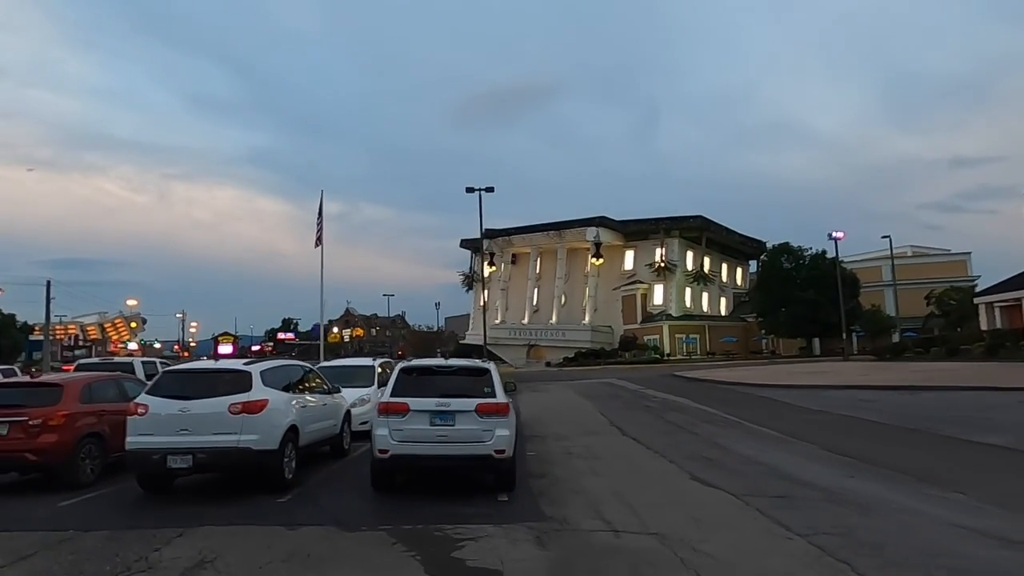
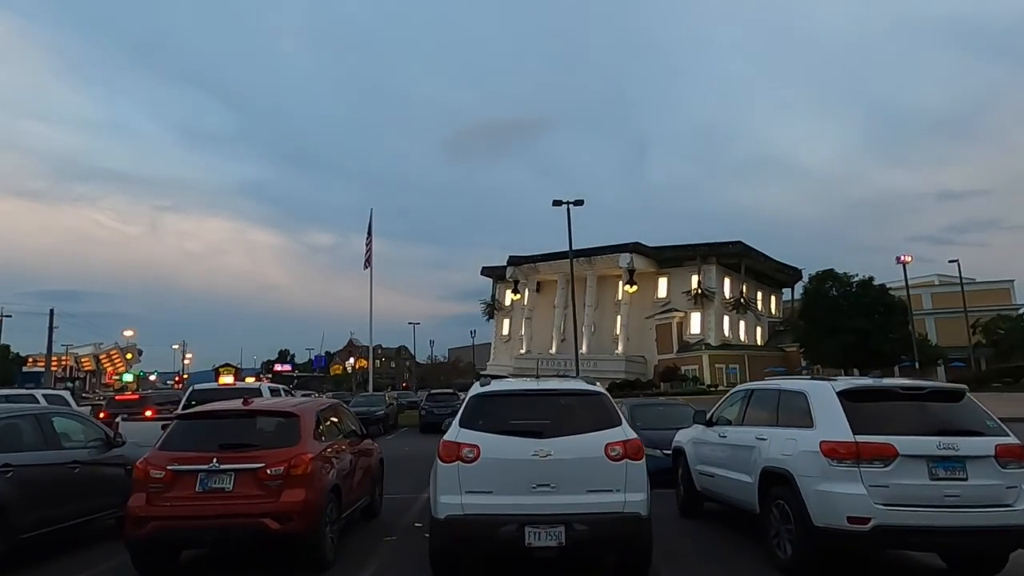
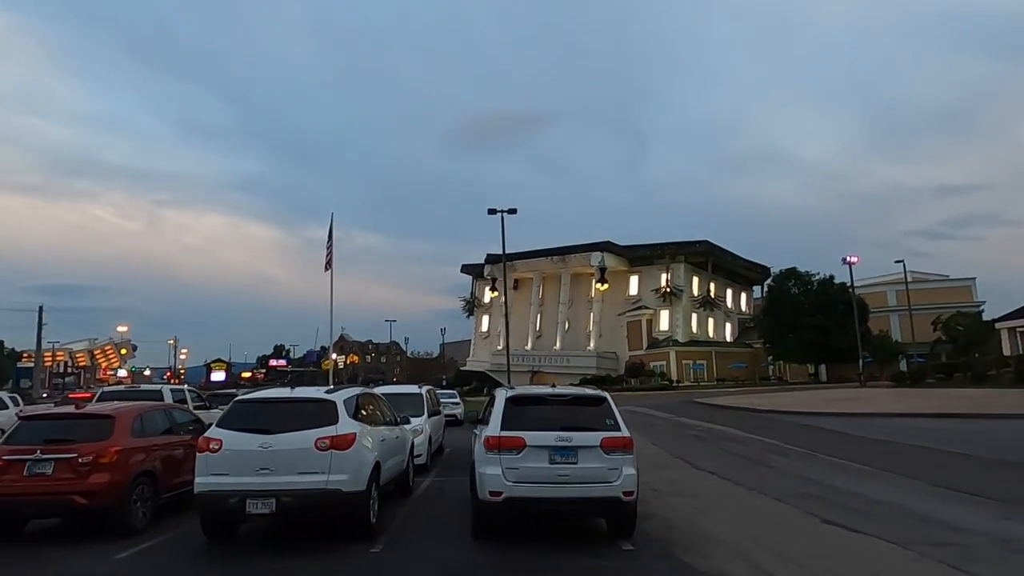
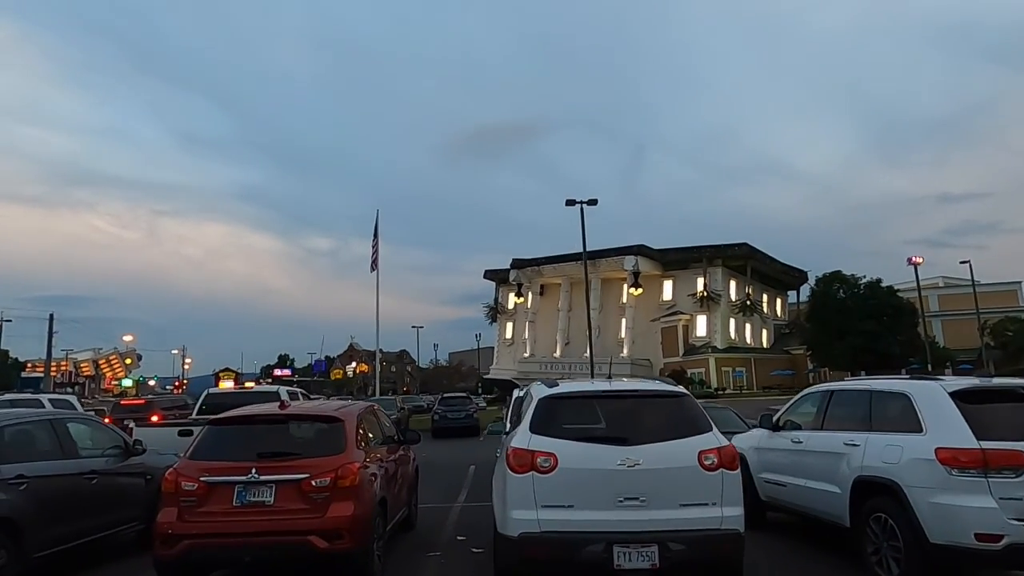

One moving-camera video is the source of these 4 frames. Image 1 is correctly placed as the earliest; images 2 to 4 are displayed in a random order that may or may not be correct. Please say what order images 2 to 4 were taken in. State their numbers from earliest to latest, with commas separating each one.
3, 2, 4
